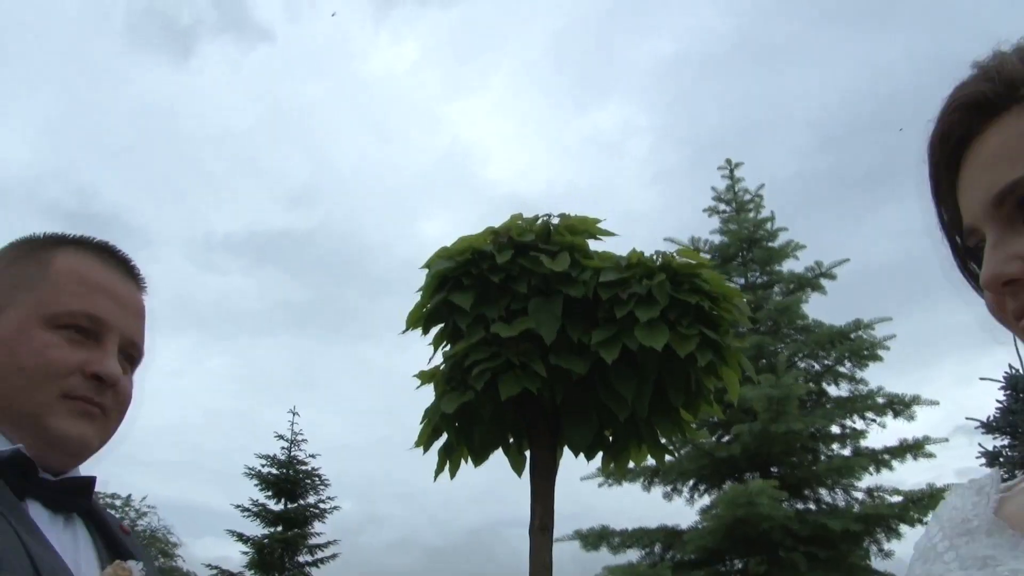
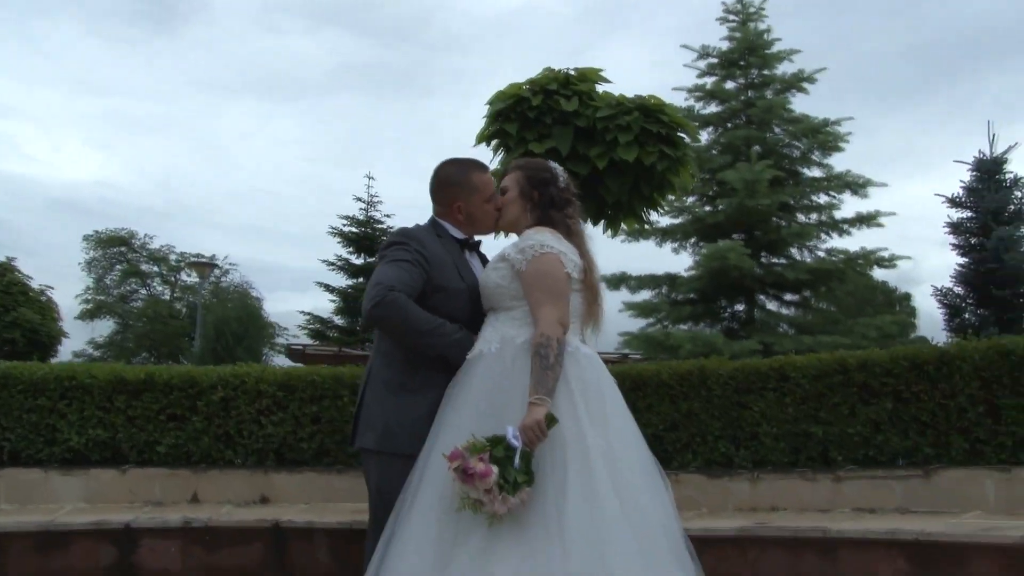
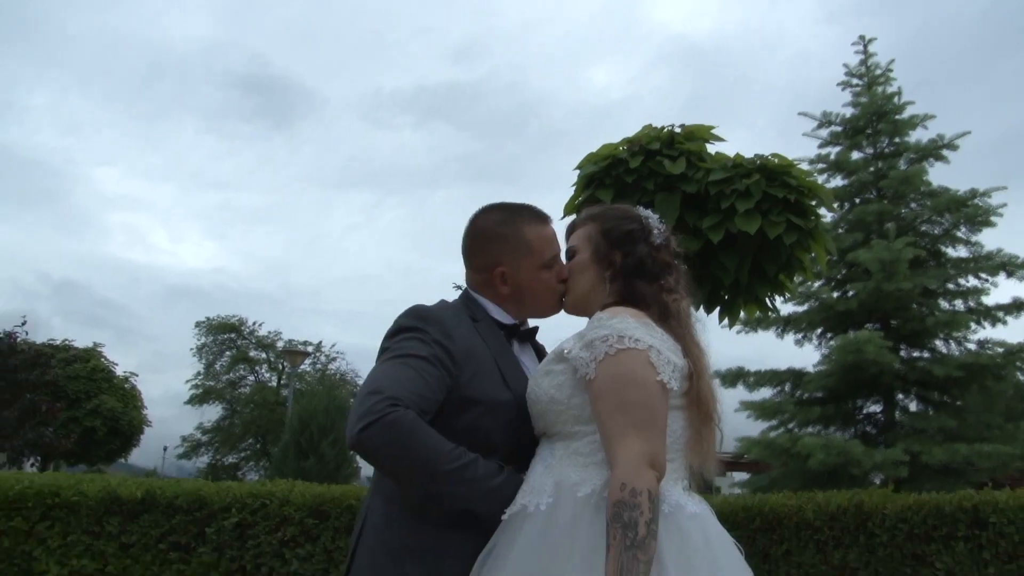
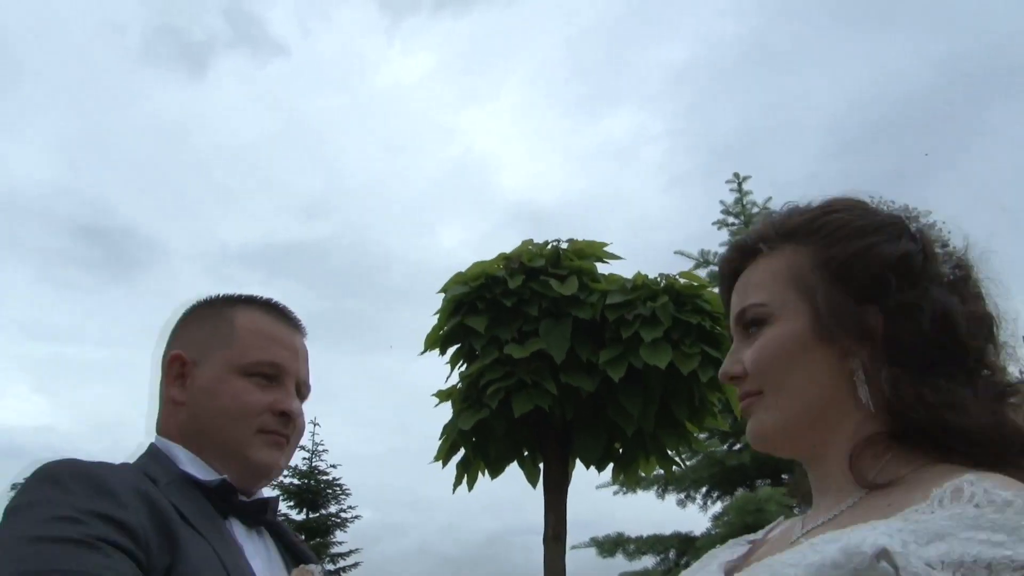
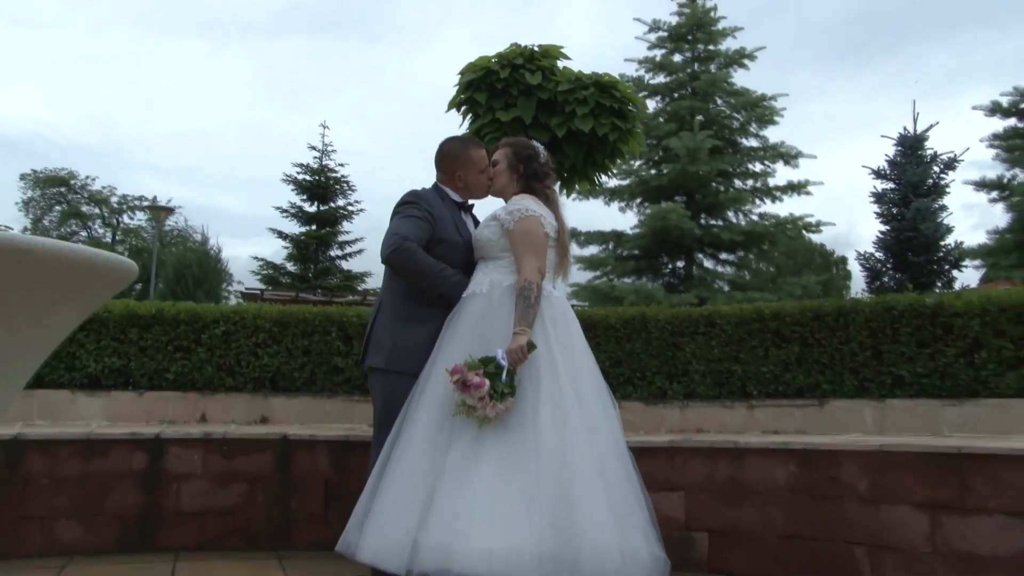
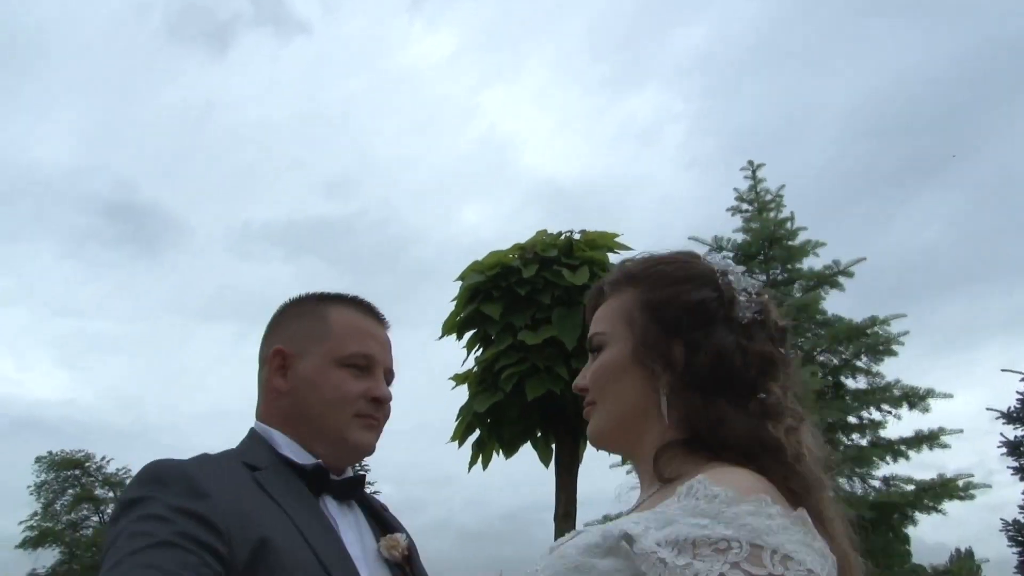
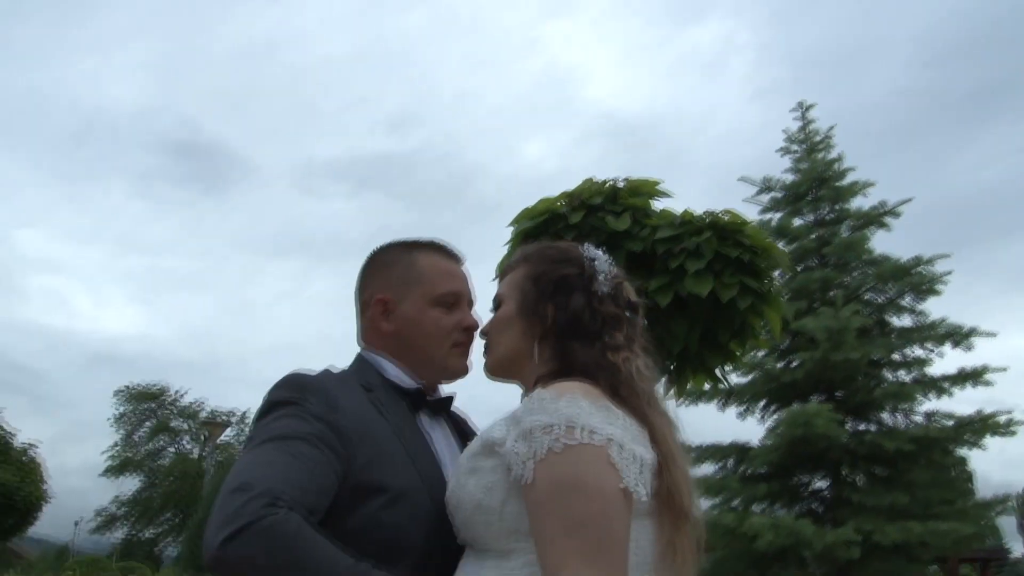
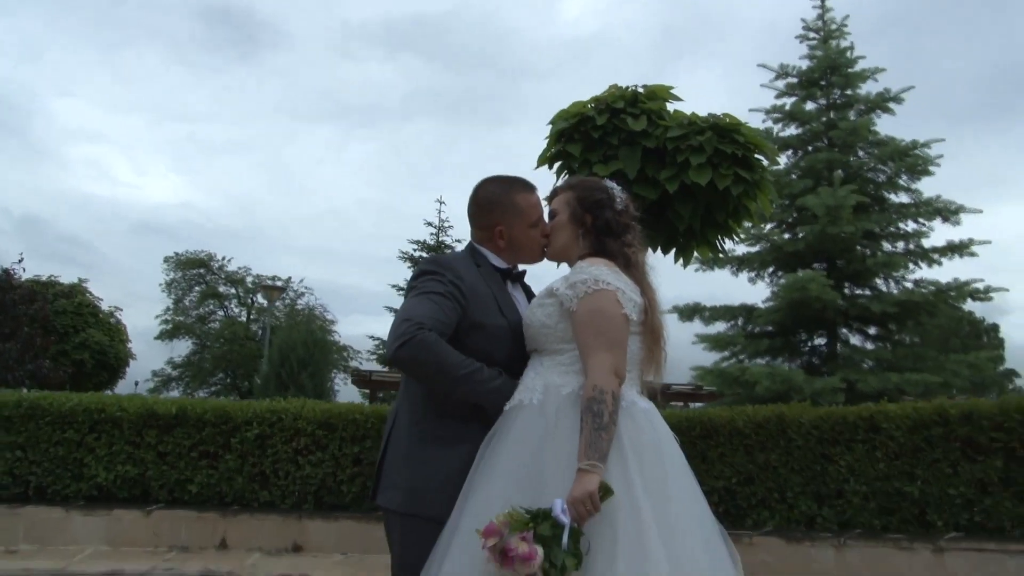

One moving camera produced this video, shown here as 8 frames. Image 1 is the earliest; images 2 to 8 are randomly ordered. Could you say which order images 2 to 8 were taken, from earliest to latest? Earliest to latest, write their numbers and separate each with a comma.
4, 6, 7, 3, 8, 2, 5
